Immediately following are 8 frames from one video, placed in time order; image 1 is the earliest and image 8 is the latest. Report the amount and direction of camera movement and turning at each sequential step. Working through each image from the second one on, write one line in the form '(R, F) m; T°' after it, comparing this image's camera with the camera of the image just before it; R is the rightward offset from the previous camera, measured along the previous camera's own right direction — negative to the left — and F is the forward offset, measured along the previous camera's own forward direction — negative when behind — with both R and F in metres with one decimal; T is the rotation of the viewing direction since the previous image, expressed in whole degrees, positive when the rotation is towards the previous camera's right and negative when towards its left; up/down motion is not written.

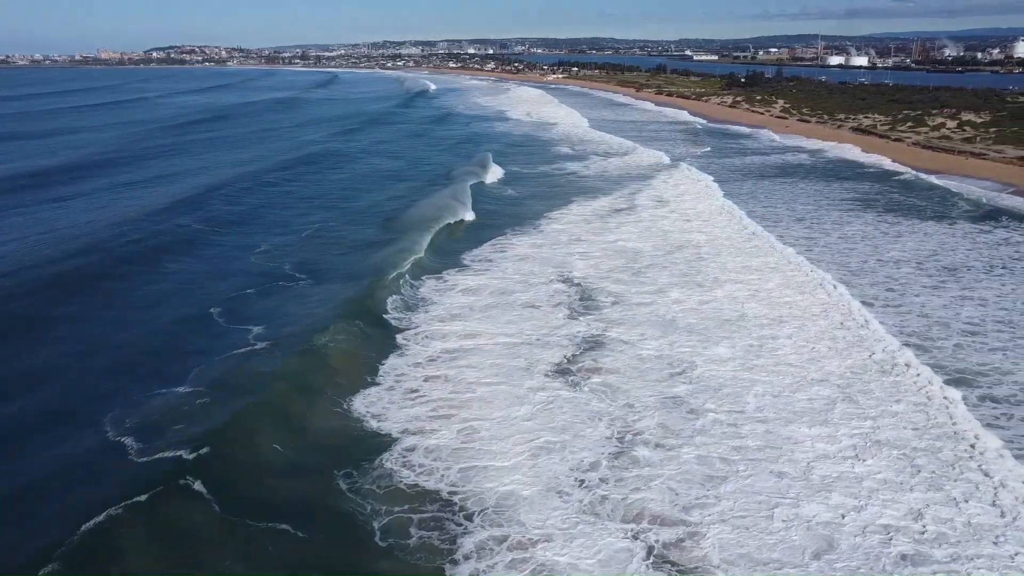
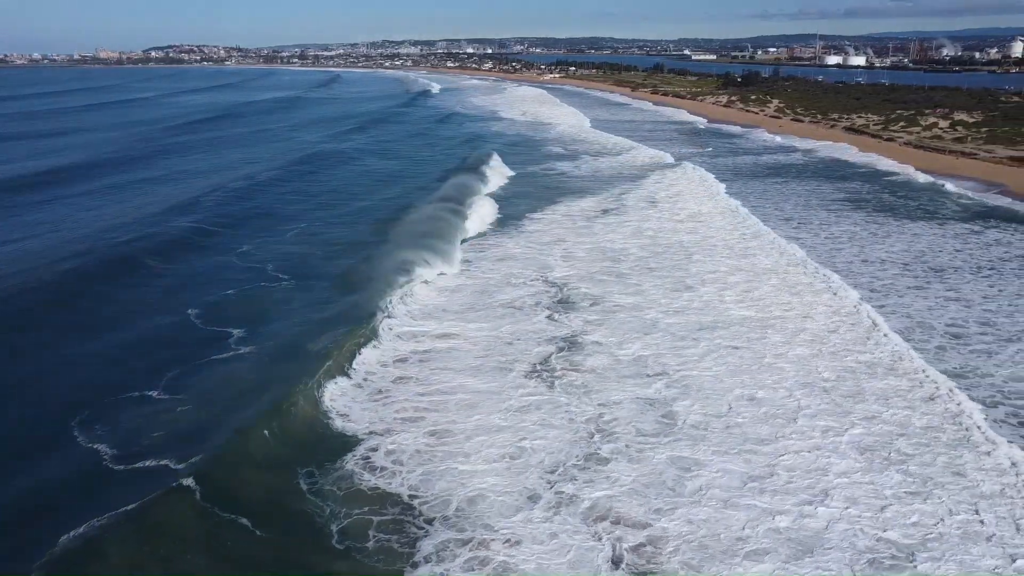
(+0.2, -0.1) m; 0°
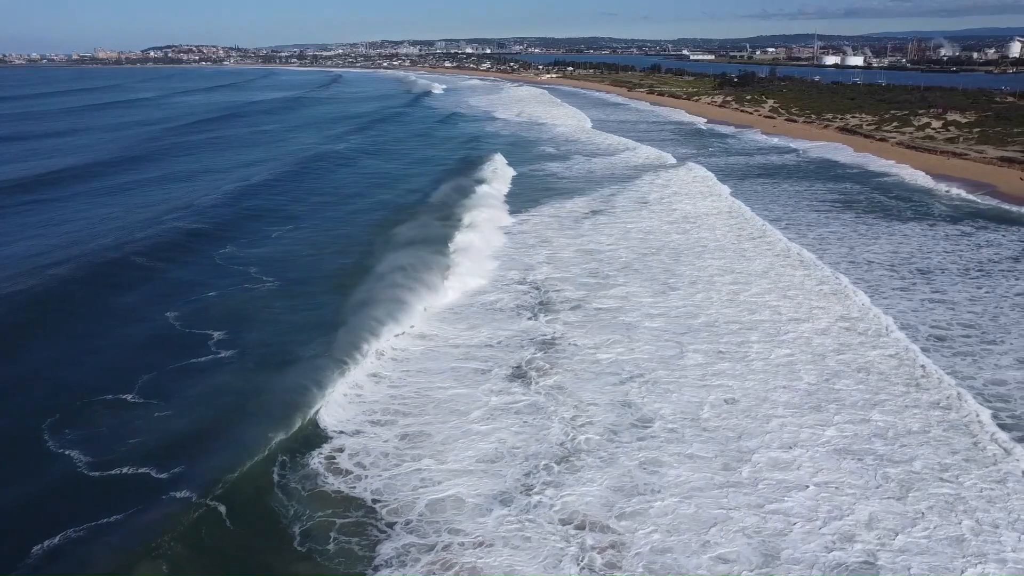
(+0.2, 0.0) m; 0°
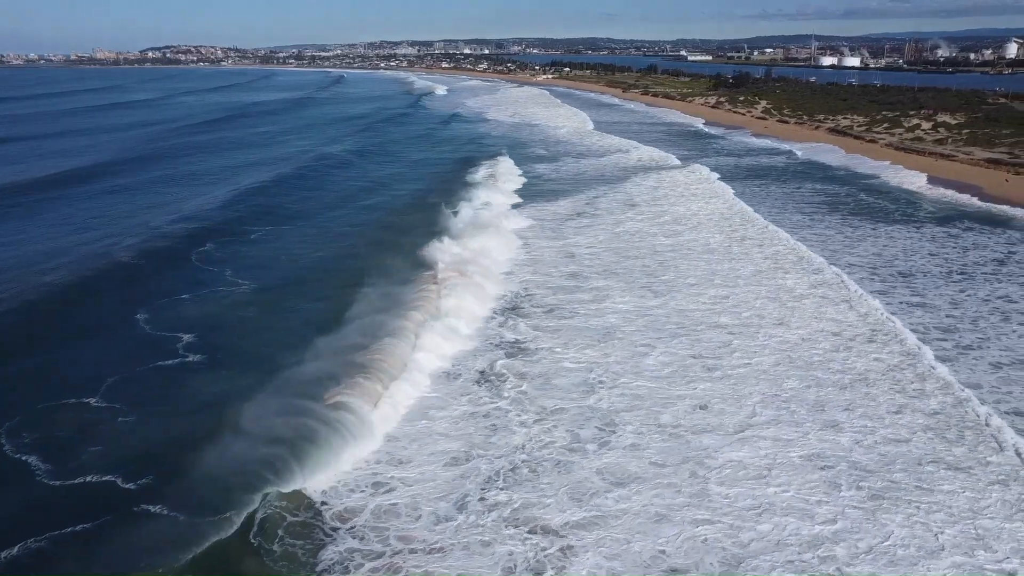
(+0.3, +0.1) m; 0°
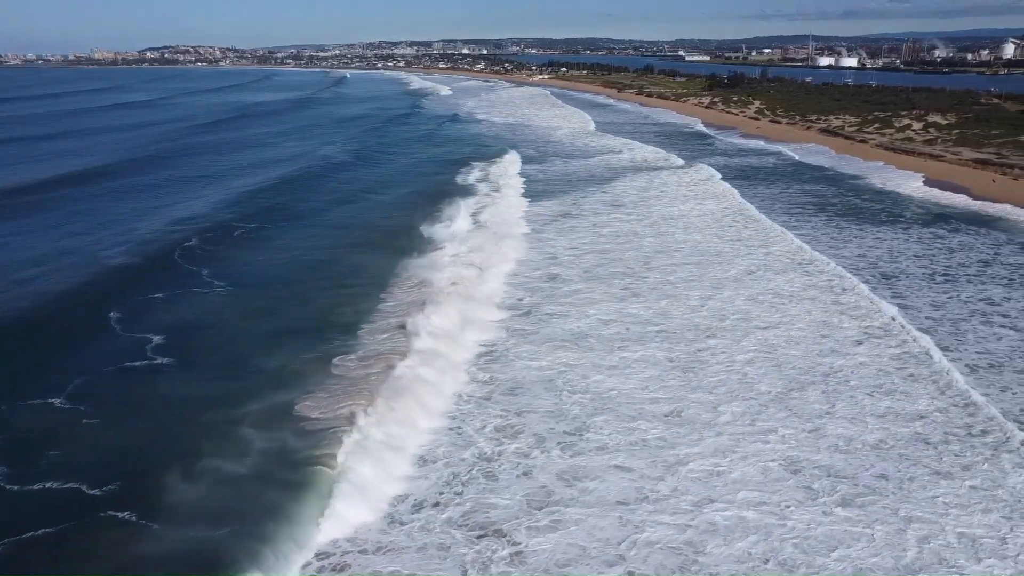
(+0.3, +0.1) m; 0°
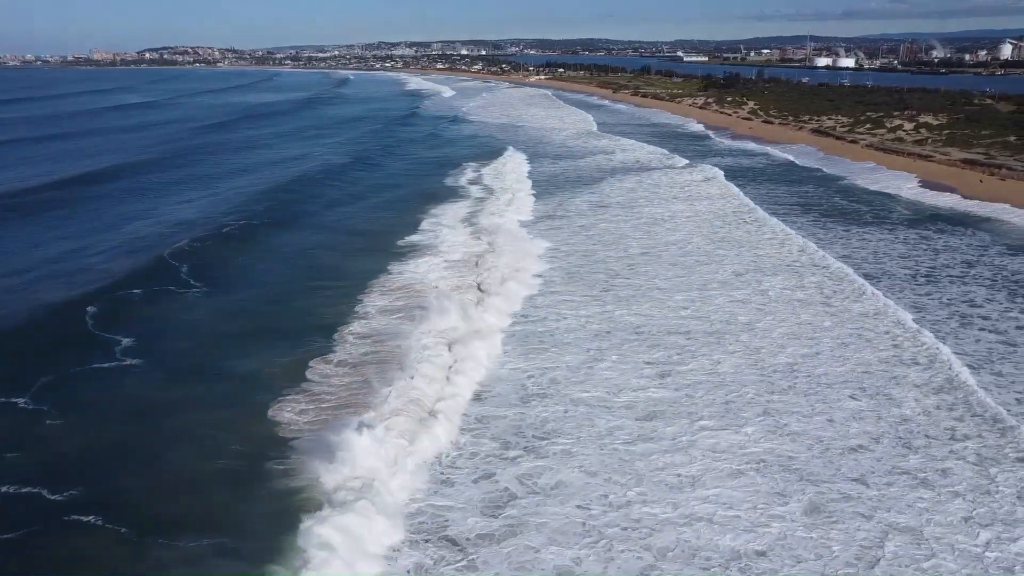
(+0.3, +0.1) m; 0°
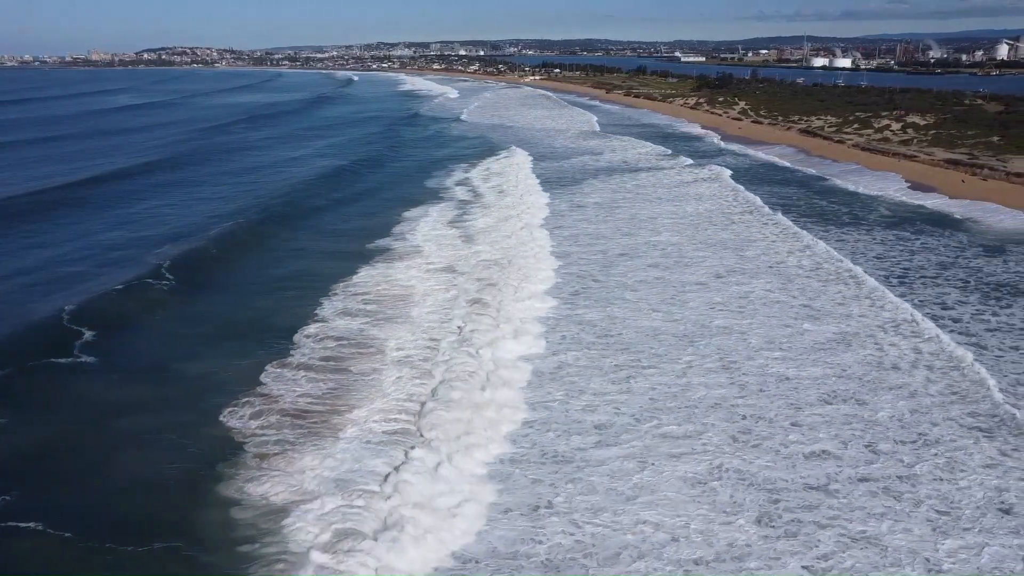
(+0.4, +0.1) m; 0°
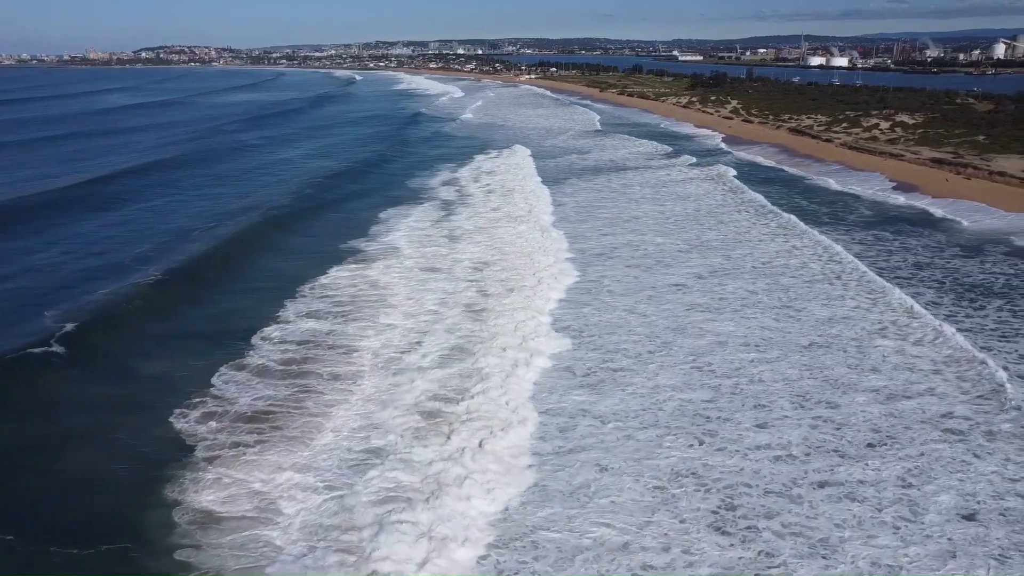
(+0.4, +0.1) m; 0°
